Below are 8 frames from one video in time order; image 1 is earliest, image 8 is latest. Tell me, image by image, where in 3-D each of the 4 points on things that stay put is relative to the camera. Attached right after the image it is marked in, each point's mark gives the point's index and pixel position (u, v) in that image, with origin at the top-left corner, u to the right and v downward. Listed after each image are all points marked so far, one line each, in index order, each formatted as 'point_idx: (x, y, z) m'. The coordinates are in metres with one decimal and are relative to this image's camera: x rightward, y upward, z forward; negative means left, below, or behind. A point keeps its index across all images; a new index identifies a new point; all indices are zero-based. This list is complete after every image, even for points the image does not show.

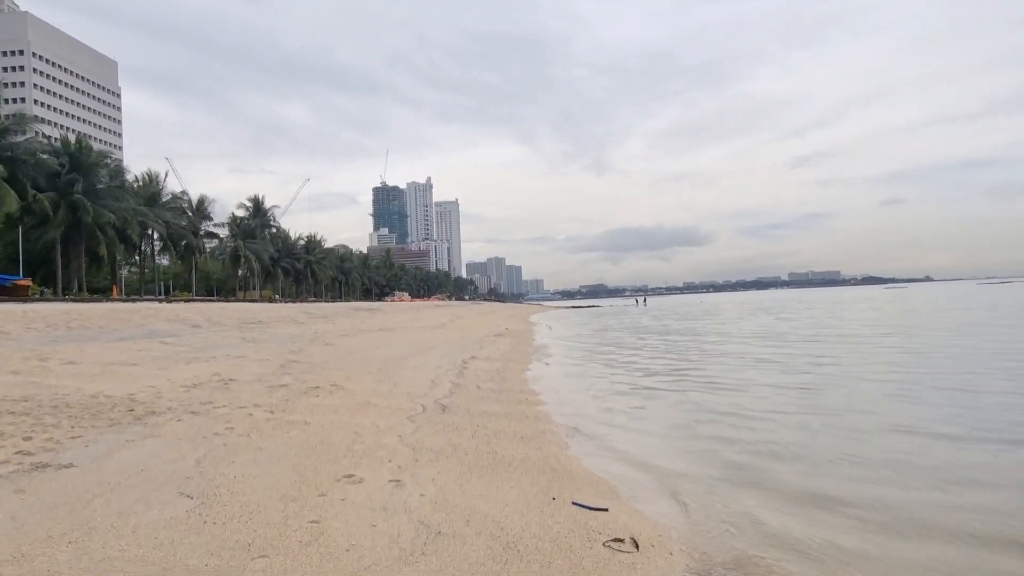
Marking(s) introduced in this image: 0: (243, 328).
0: (-7.7, -1.1, +18.3) m
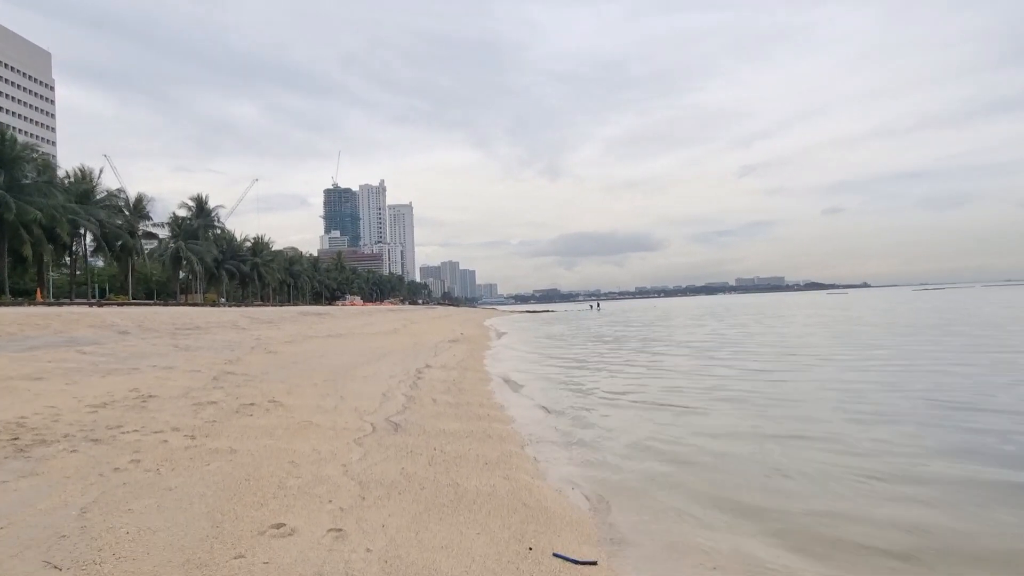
0: (-8.8, -1.2, +16.9) m
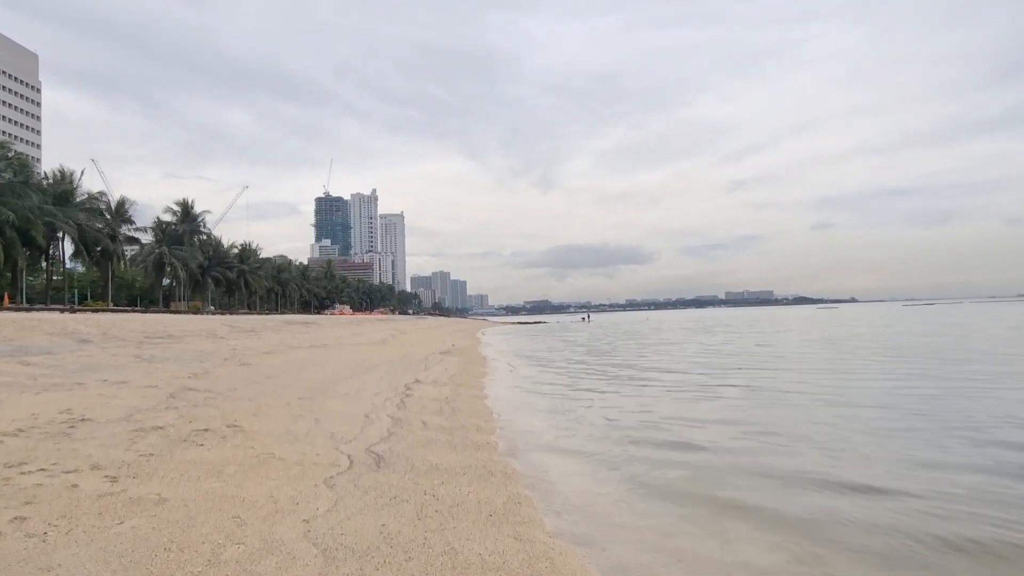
0: (-8.9, -1.3, +15.6) m
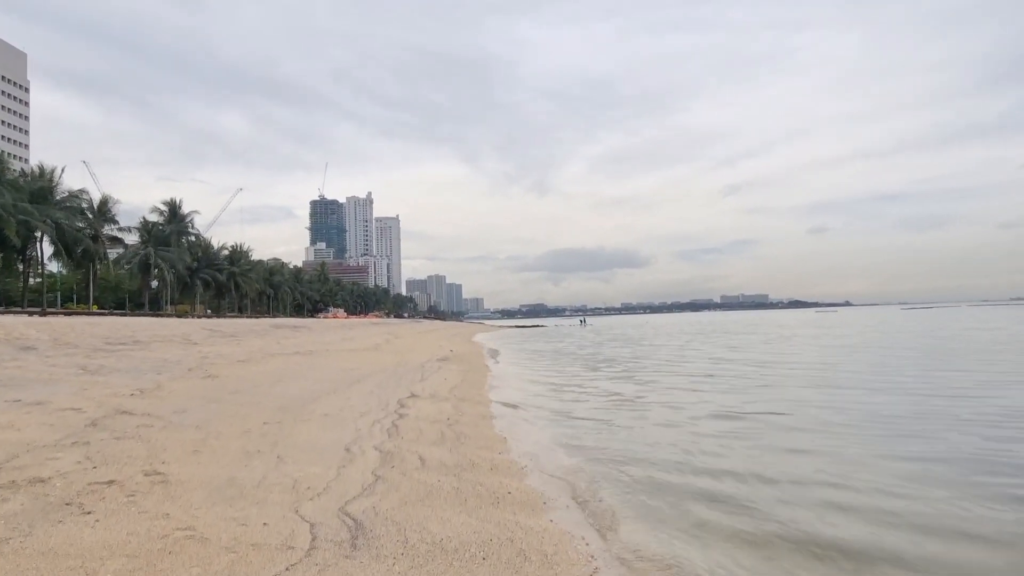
0: (-8.7, -1.3, +13.6) m
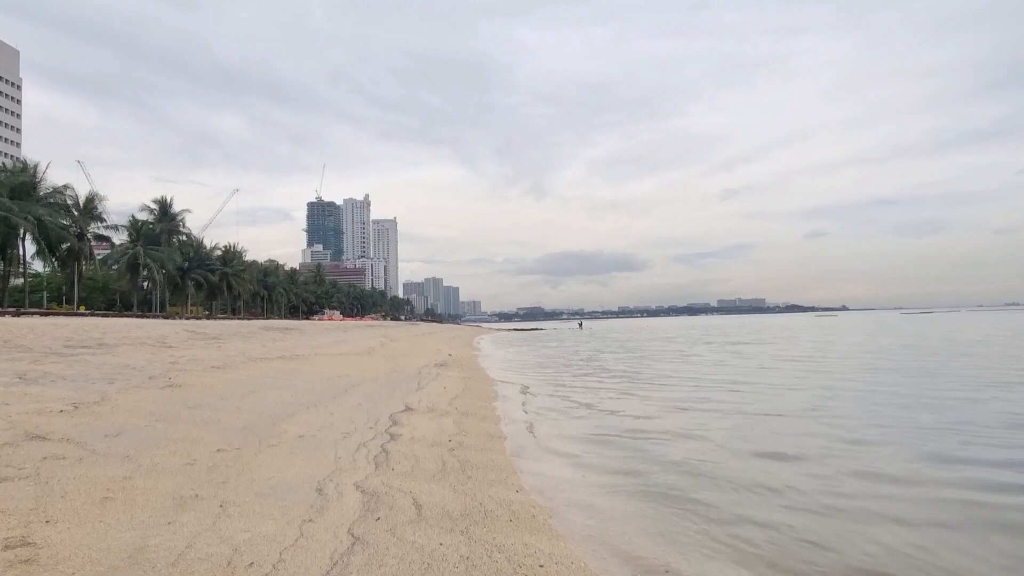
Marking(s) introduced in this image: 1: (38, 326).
0: (-8.6, -1.2, +11.9) m
1: (-11.8, -0.9, +16.1) m
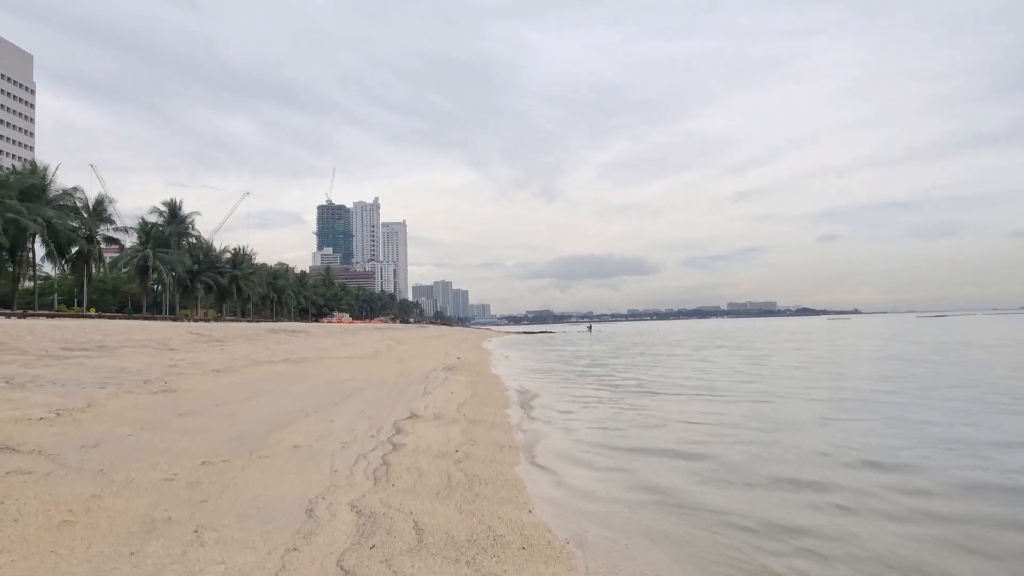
0: (-8.4, -1.3, +11.5) m
1: (-11.6, -1.0, +15.8) m
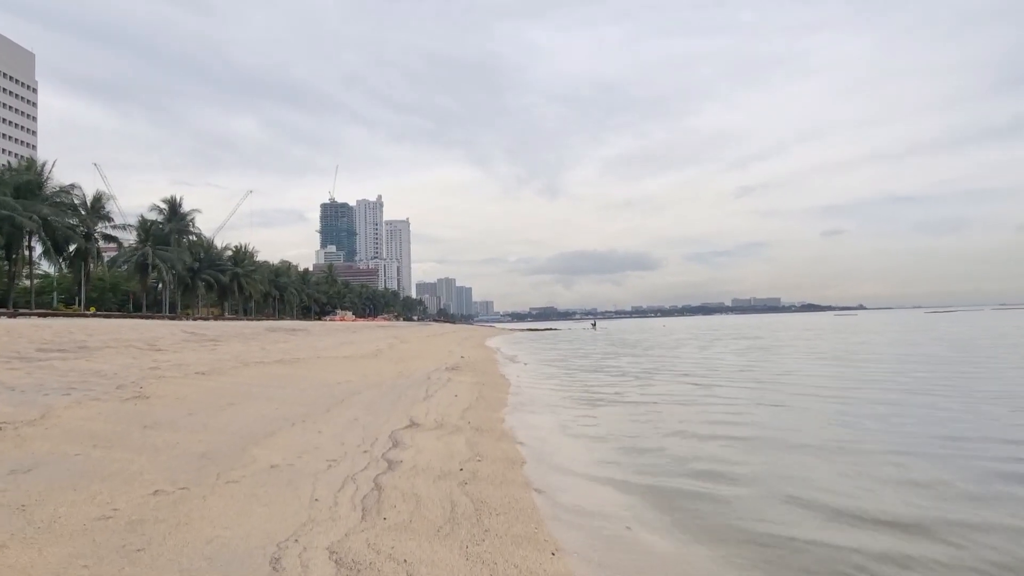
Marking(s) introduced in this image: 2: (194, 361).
0: (-8.2, -1.2, +10.6) m
1: (-11.4, -0.9, +14.9) m
2: (-6.9, -1.6, +14.0) m
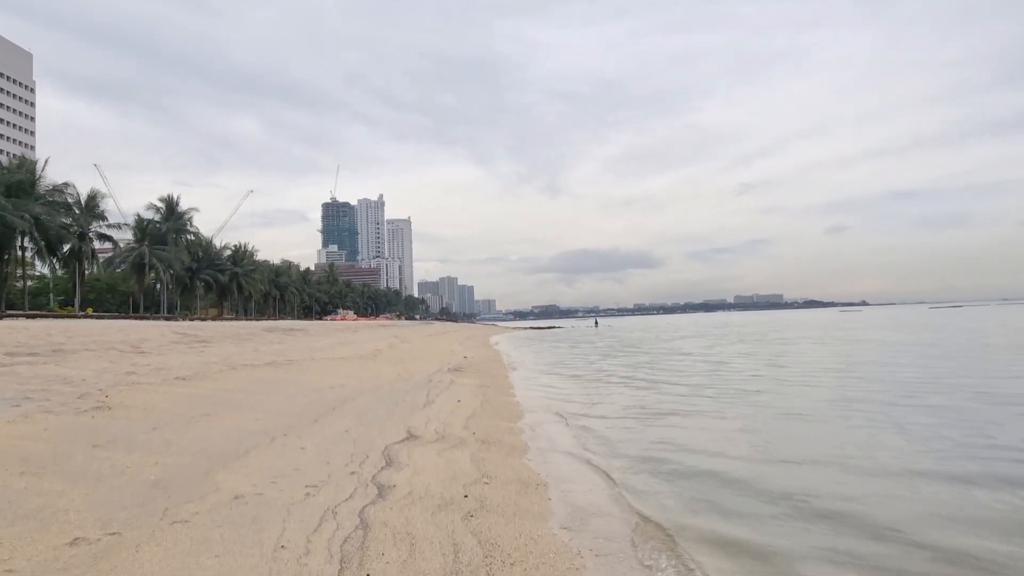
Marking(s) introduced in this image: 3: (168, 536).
0: (-8.1, -1.2, +9.6) m
1: (-11.3, -0.9, +13.9) m
2: (-6.7, -1.5, +13.0) m
3: (-2.0, -1.5, +3.9) m
